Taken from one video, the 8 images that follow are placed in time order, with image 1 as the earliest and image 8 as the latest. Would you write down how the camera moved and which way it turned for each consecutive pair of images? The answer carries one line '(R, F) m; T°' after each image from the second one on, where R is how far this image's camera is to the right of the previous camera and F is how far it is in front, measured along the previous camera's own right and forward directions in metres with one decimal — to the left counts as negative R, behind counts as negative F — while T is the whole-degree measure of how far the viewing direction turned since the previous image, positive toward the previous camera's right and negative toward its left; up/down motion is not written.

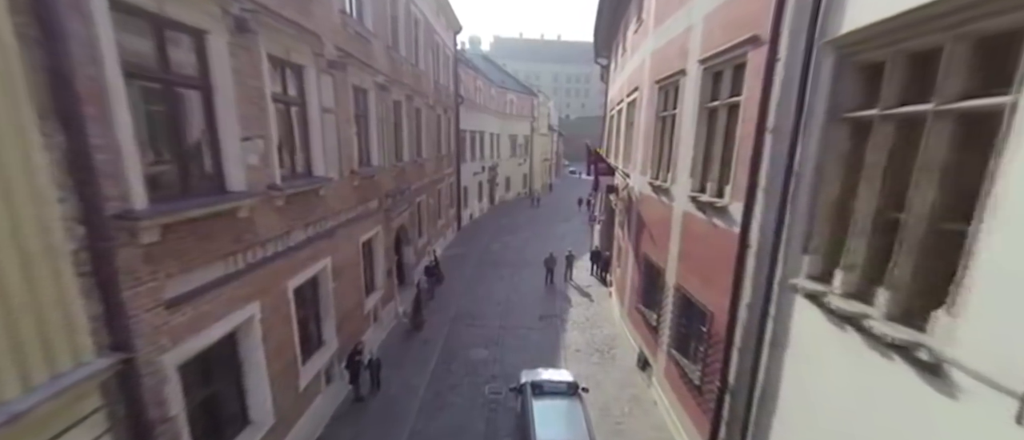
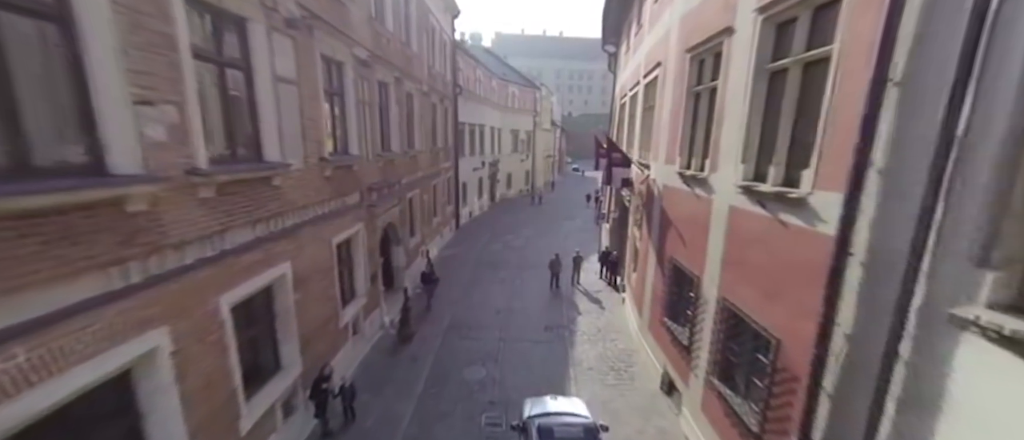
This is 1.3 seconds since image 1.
(0.0, +1.4) m; 0°
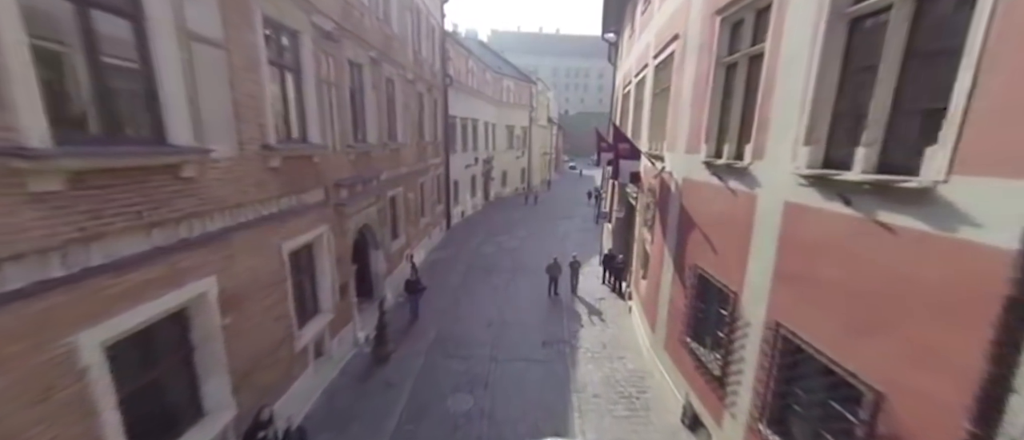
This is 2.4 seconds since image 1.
(+0.1, +1.3) m; +1°
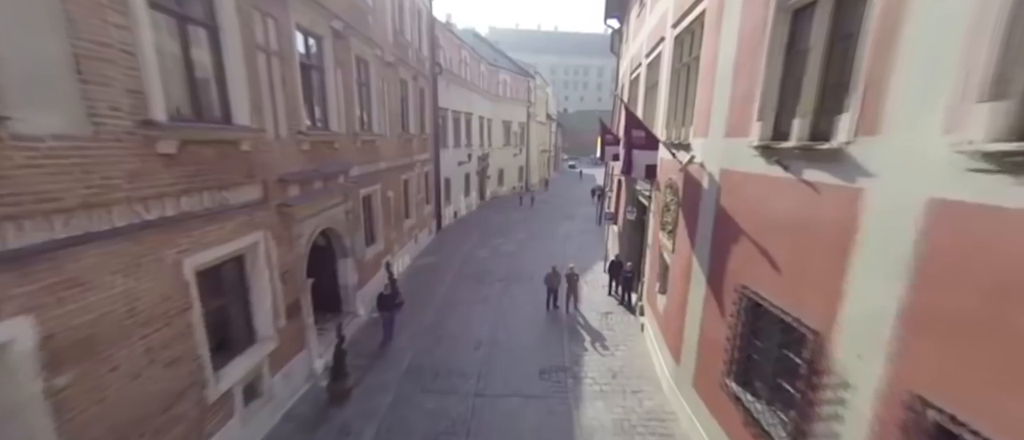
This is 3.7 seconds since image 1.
(+0.2, +1.6) m; 0°
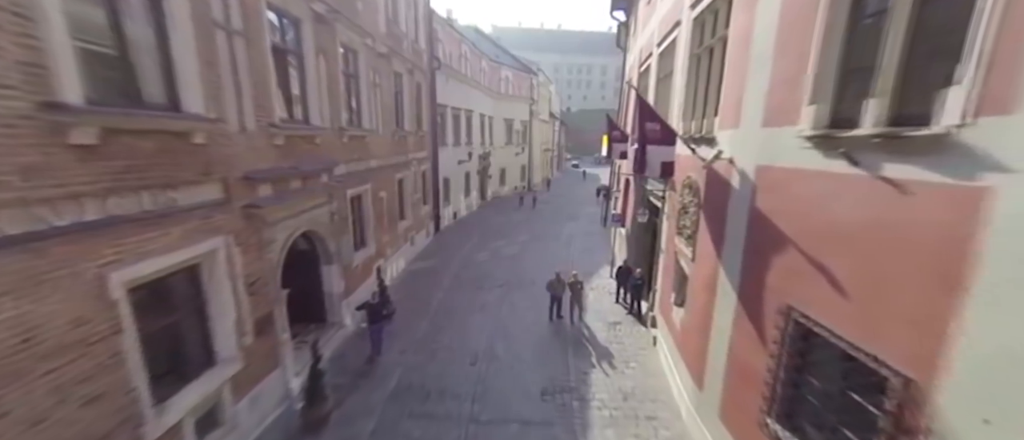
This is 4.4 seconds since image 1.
(+0.1, +0.8) m; 0°
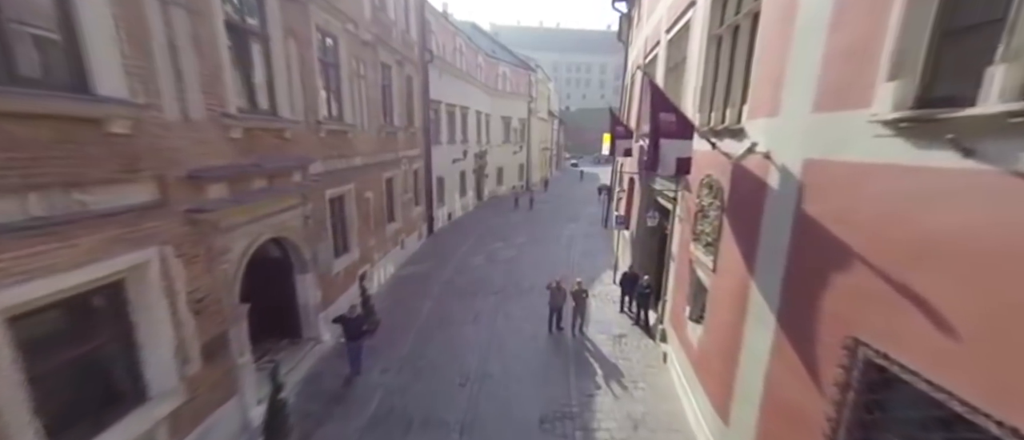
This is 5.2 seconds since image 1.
(+0.1, +0.9) m; 0°
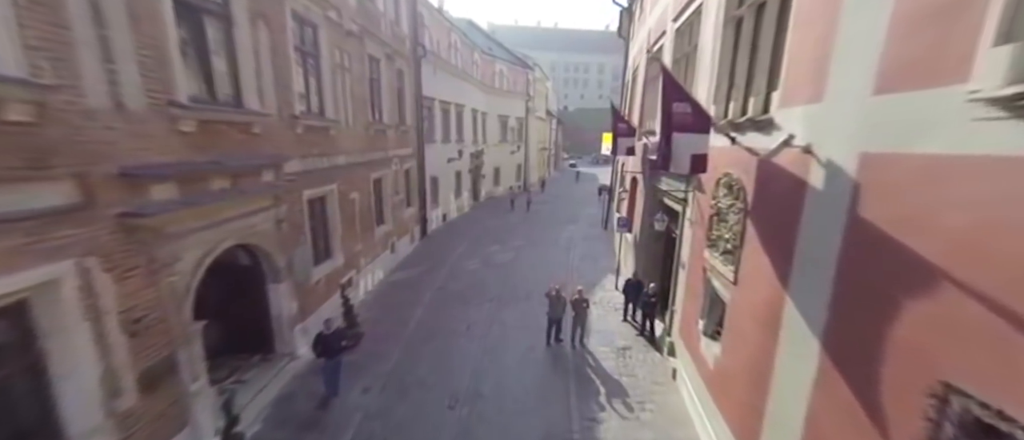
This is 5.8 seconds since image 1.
(+0.1, +0.7) m; 0°
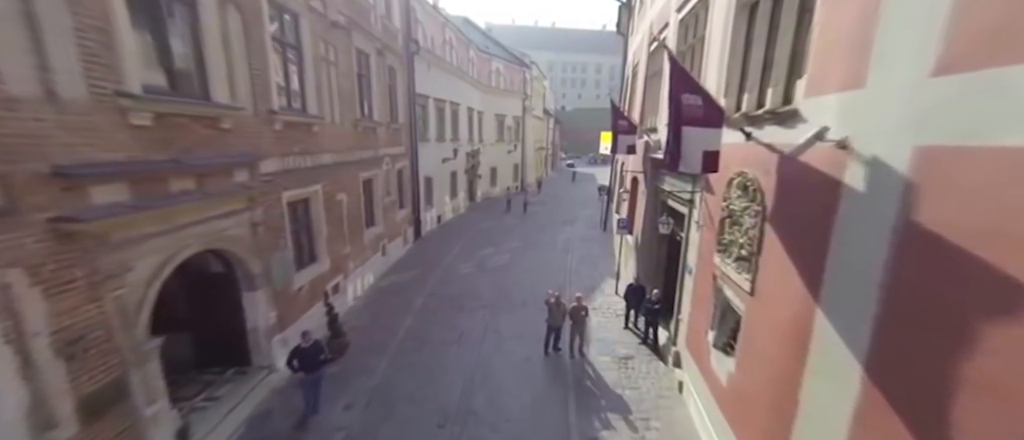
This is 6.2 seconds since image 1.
(+0.1, +0.5) m; 0°
